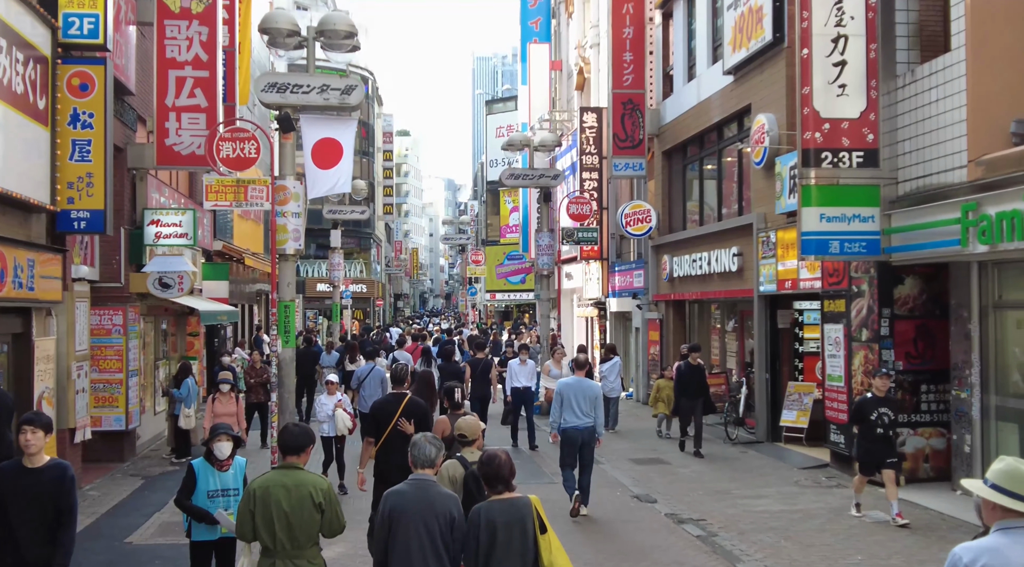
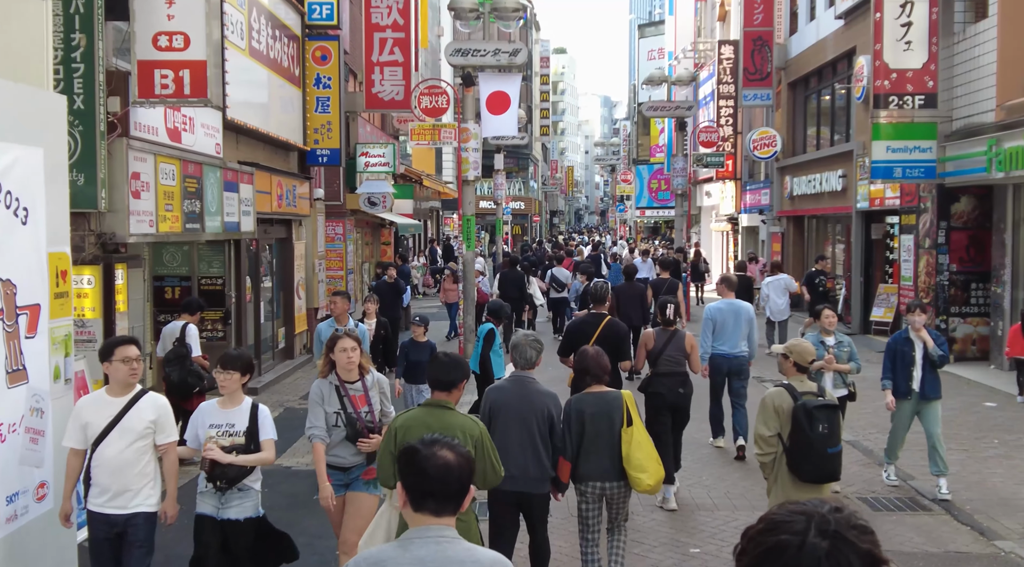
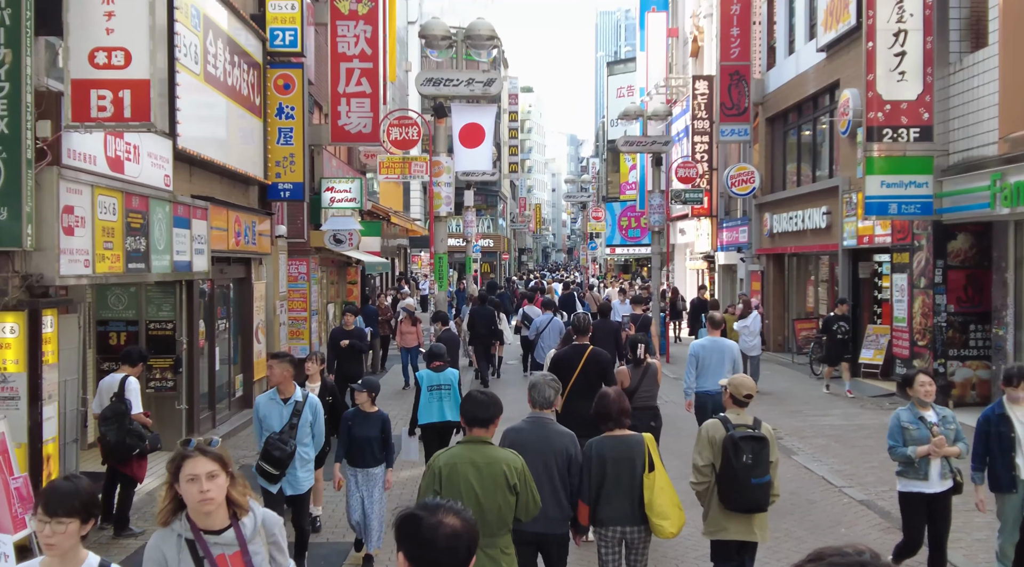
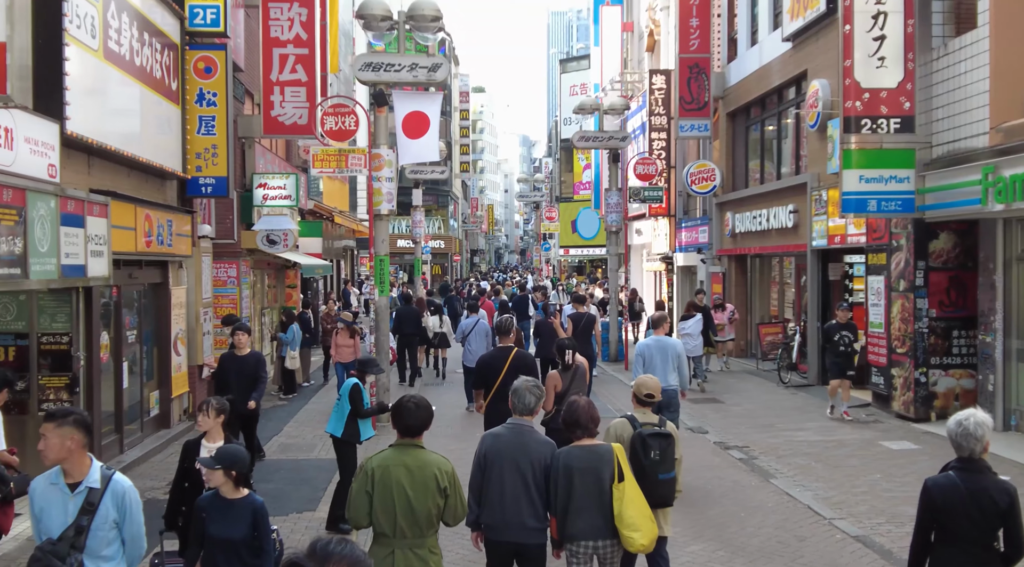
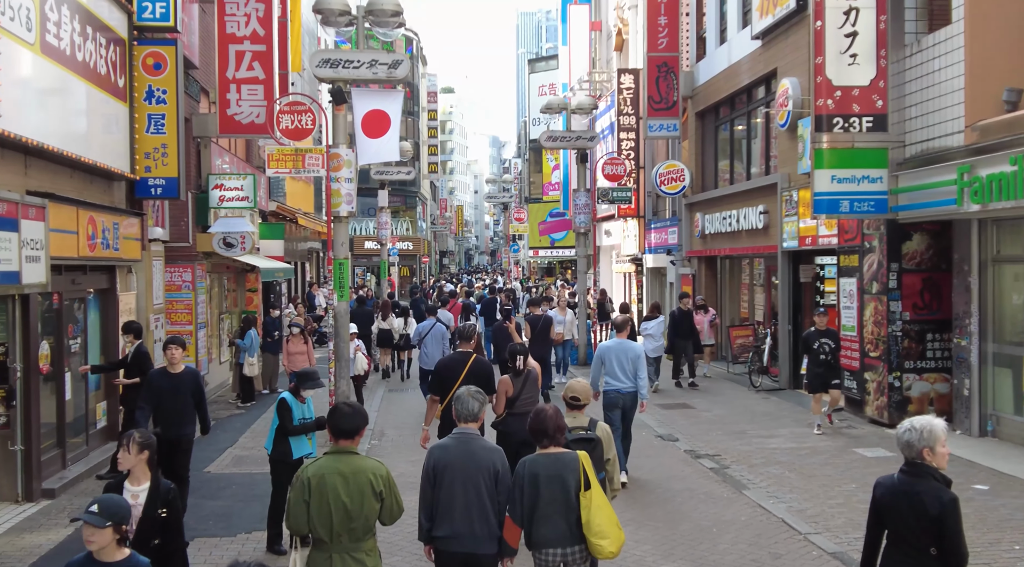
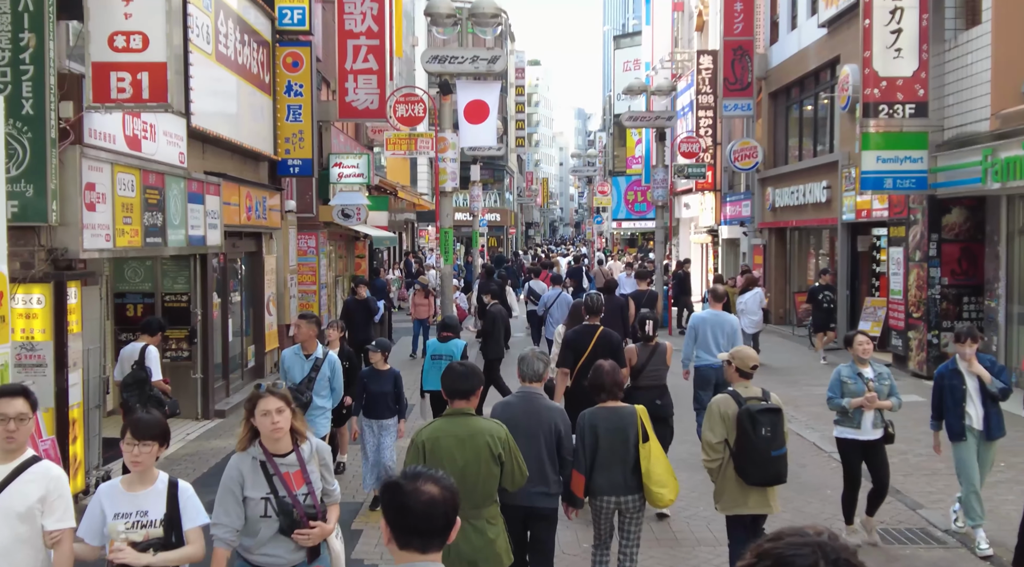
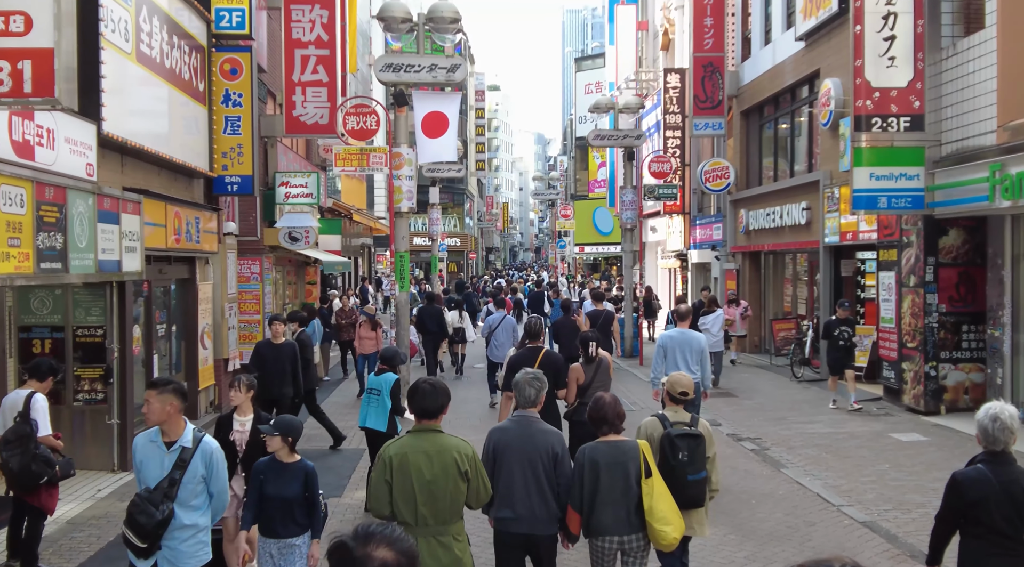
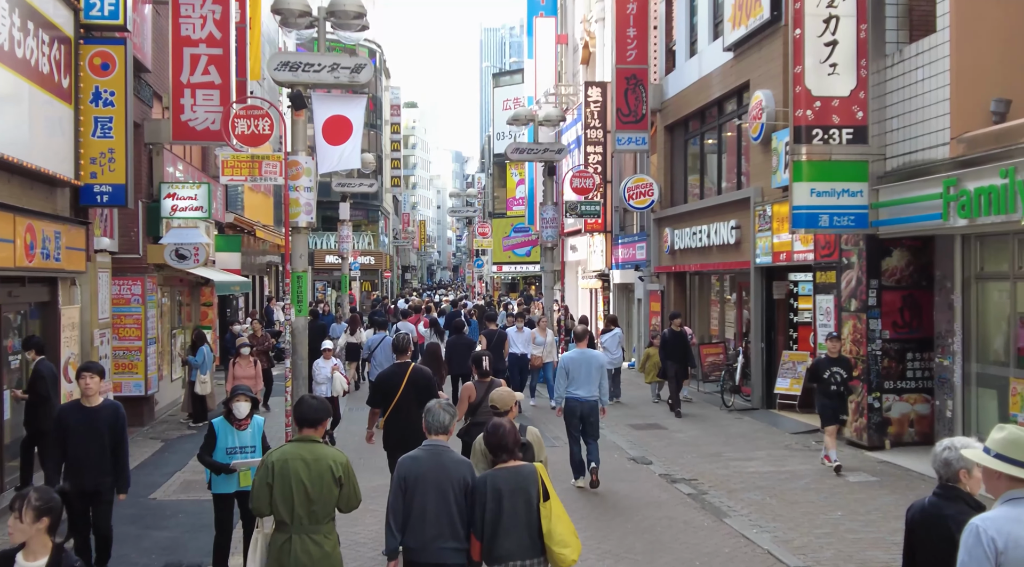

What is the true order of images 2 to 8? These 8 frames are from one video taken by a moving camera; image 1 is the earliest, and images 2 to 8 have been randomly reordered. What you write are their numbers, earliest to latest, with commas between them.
8, 5, 4, 7, 3, 6, 2
